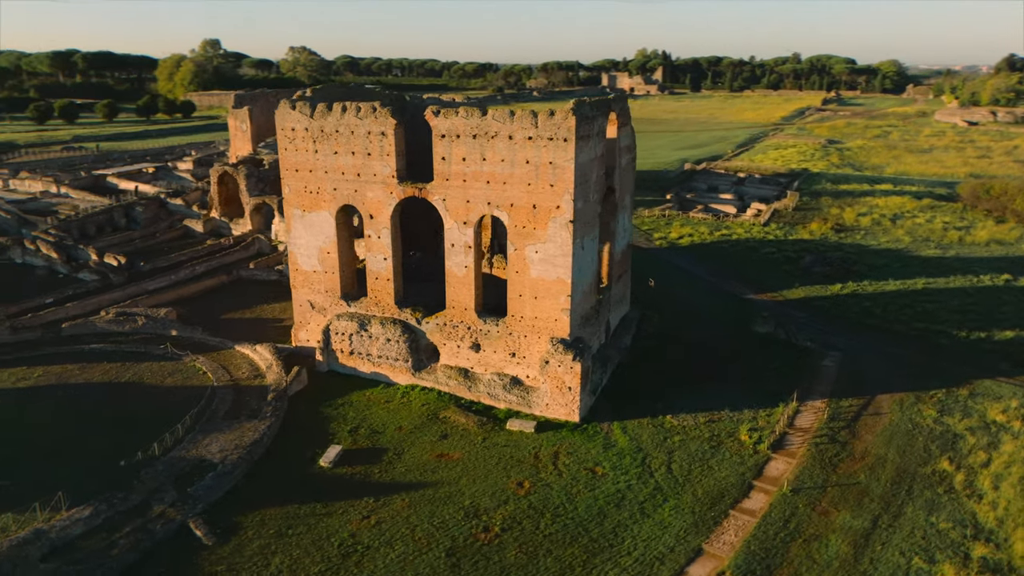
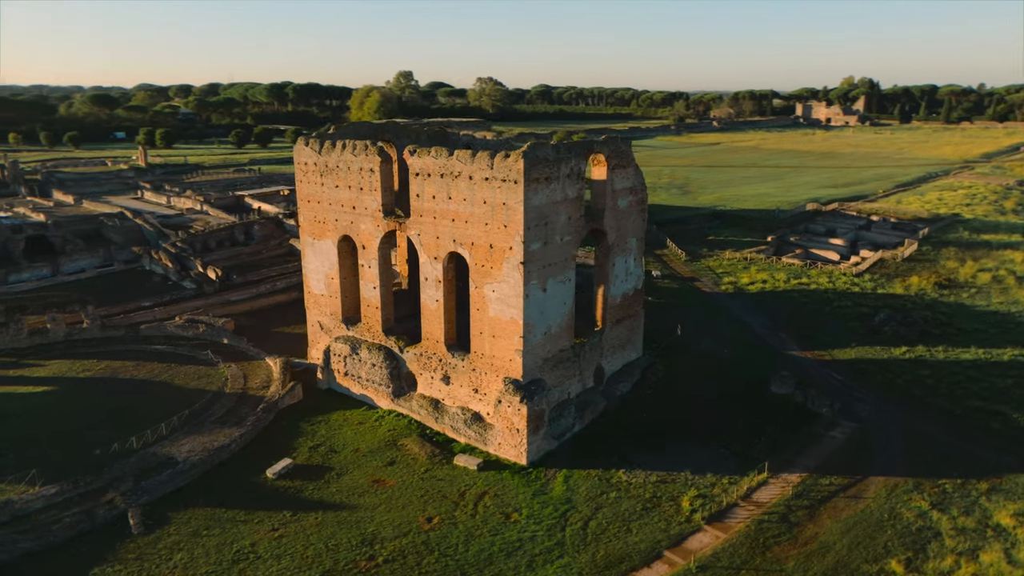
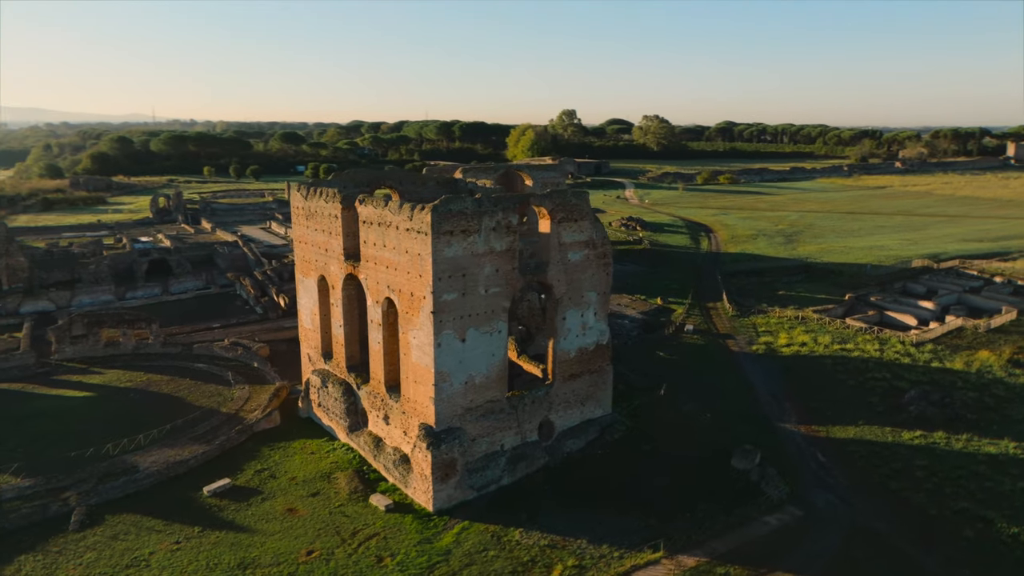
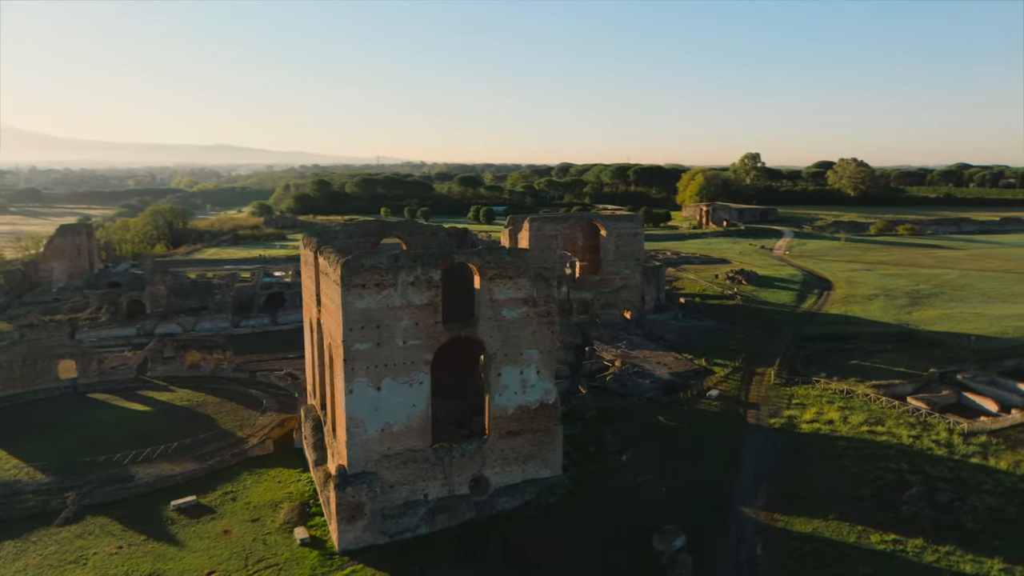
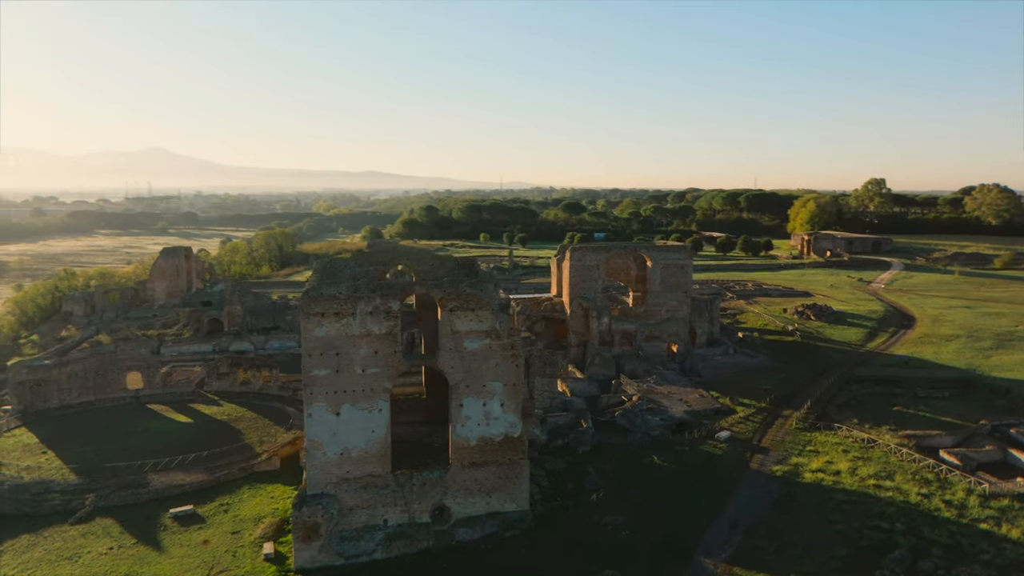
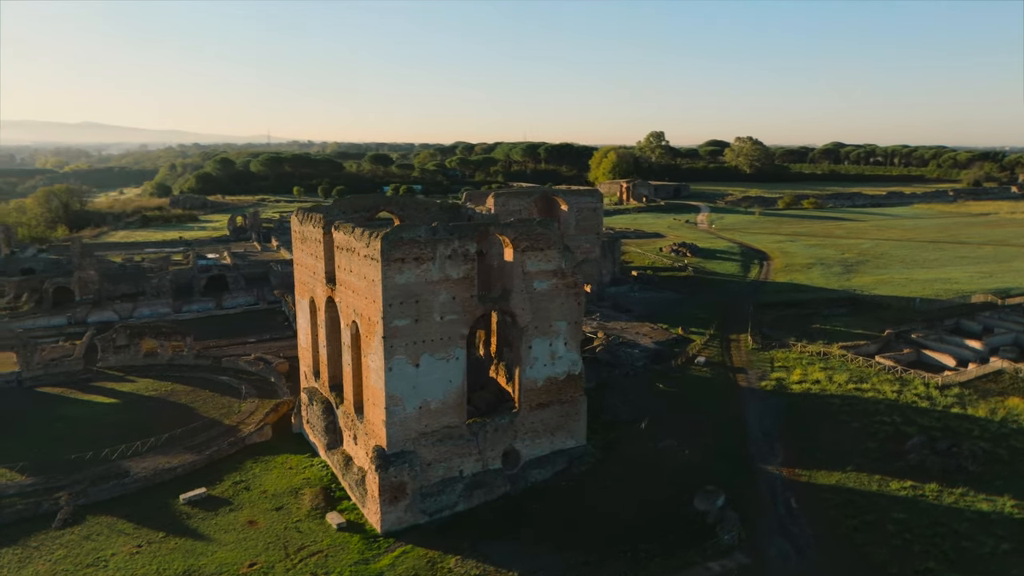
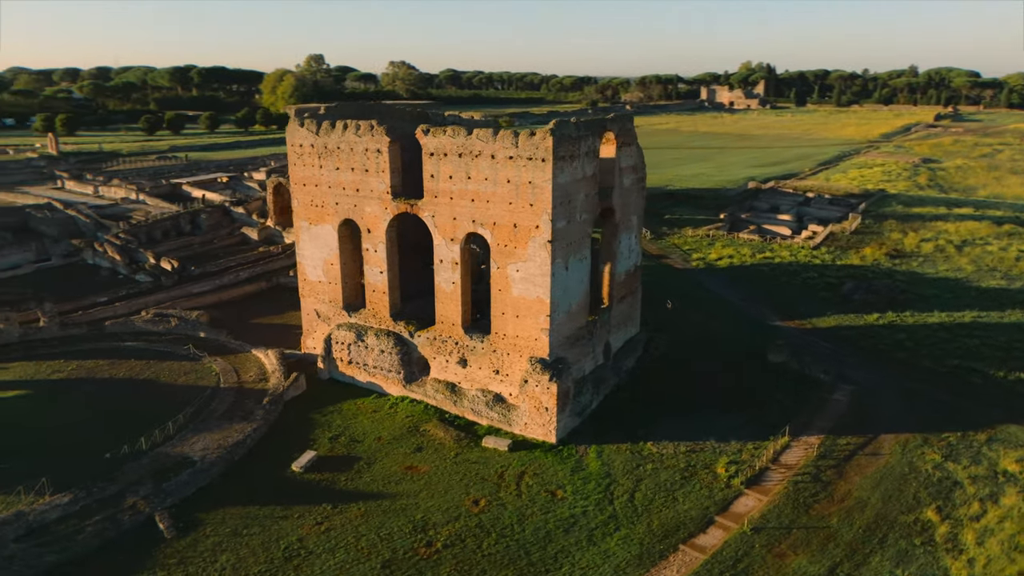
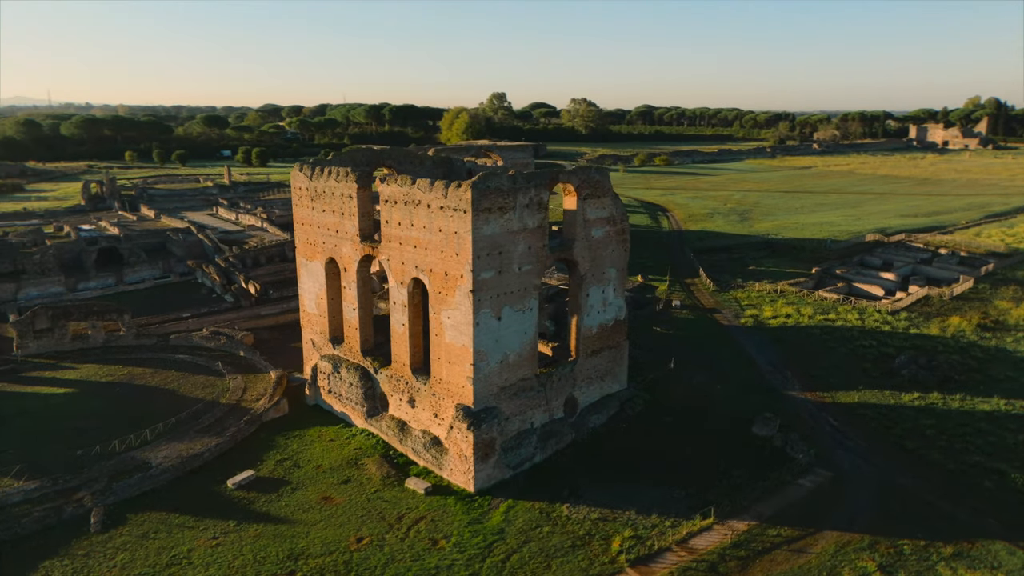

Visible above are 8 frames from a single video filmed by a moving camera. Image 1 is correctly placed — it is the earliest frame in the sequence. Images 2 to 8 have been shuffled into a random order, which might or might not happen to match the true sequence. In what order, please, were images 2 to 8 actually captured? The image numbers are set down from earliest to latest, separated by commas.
7, 2, 8, 3, 6, 4, 5
